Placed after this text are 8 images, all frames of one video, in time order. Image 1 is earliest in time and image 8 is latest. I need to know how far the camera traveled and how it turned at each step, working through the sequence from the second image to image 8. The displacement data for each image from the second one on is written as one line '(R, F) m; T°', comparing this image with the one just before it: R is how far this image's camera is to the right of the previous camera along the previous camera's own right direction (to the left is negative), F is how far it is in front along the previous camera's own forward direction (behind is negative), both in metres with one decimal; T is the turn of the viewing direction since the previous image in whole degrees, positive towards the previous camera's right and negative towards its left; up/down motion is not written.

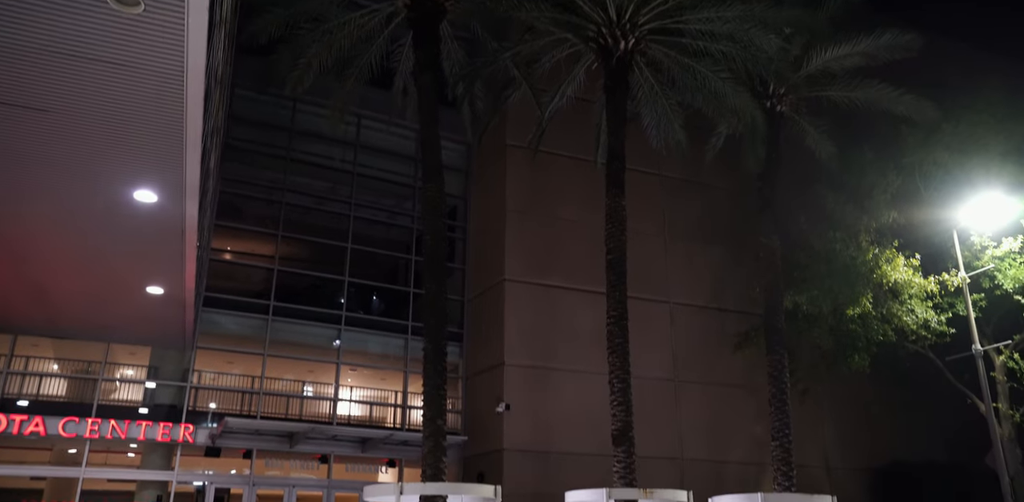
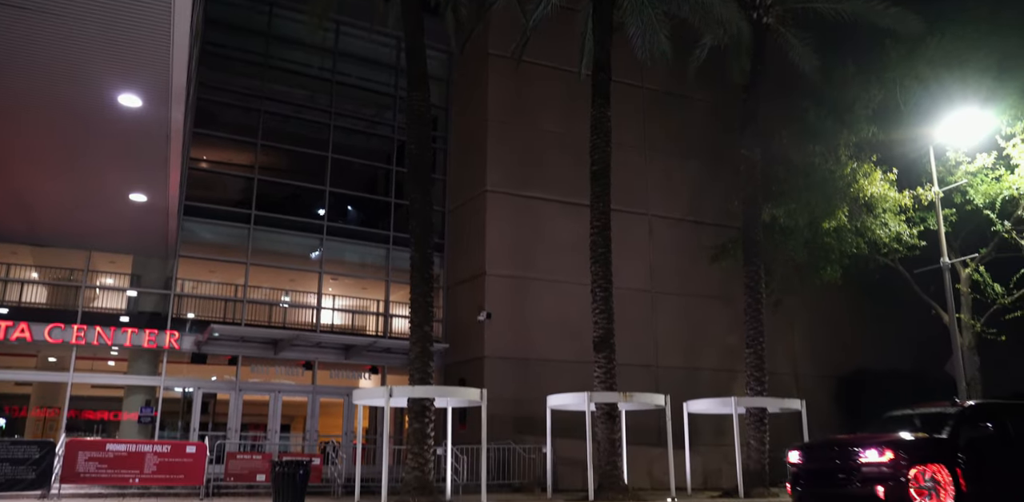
(-0.2, -0.1) m; +2°
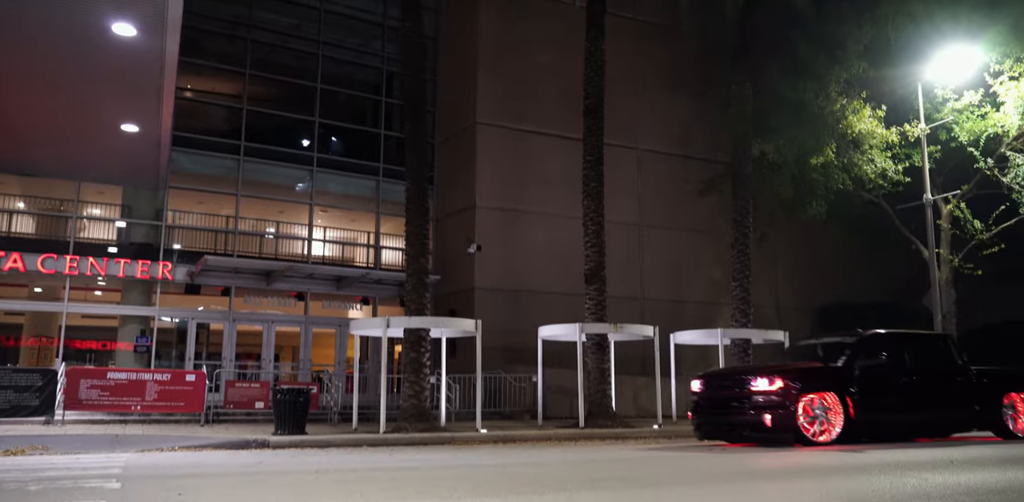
(-0.2, -0.2) m; +1°
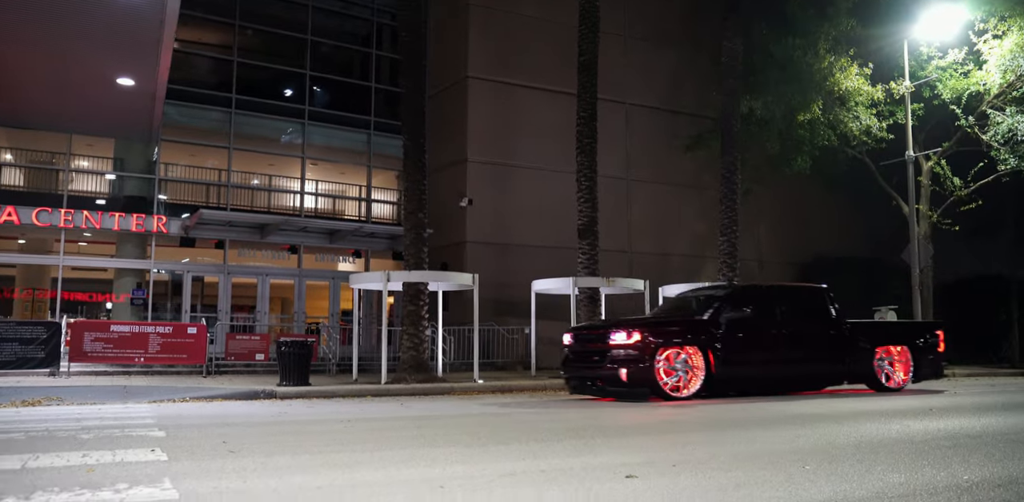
(-0.3, -0.4) m; +1°
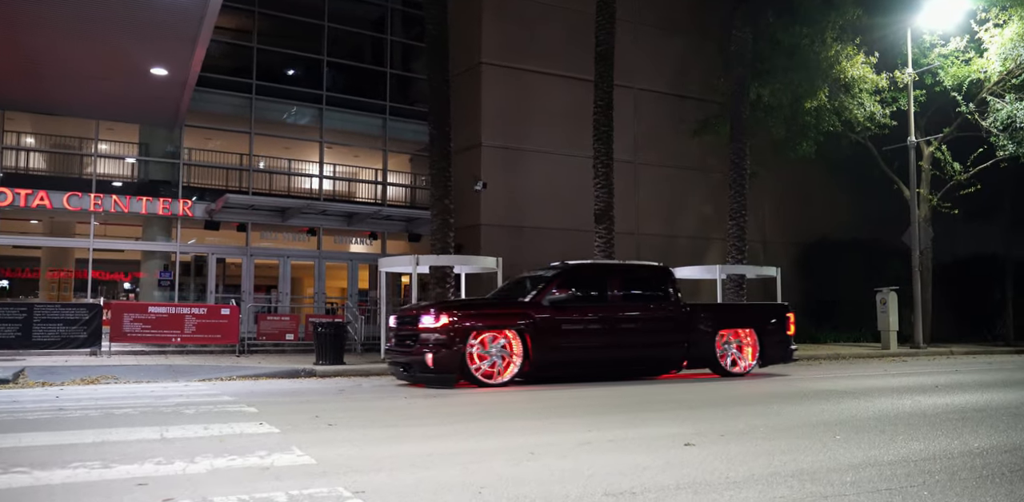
(-0.6, -0.7) m; 0°
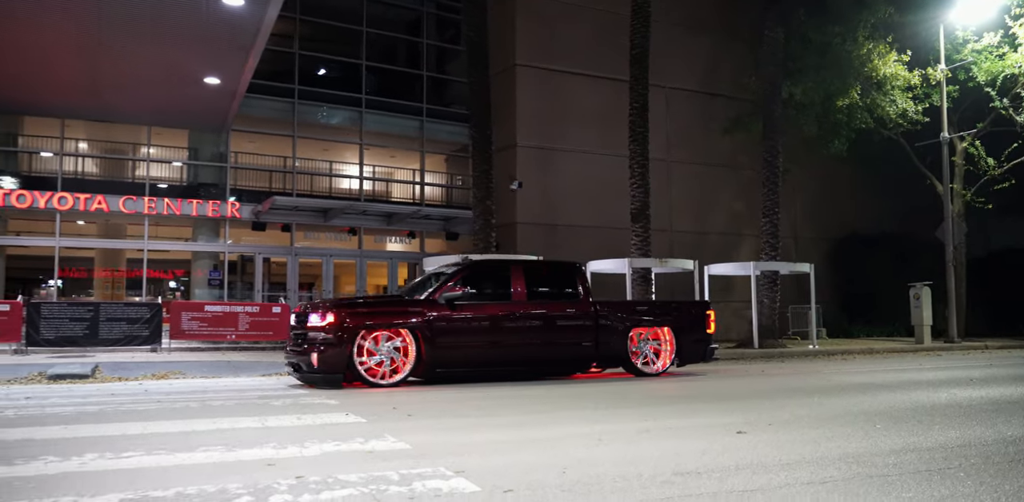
(-0.3, -0.6) m; -2°
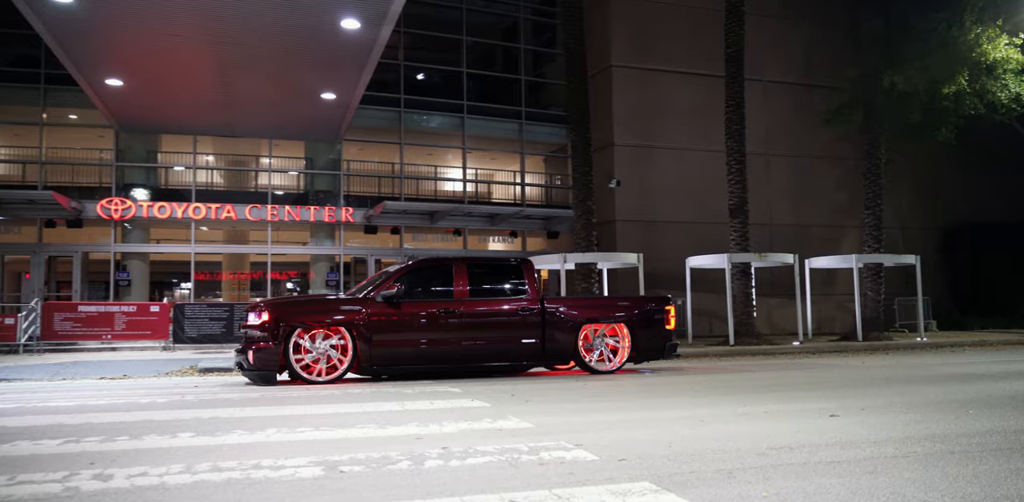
(-0.1, -0.8) m; -7°
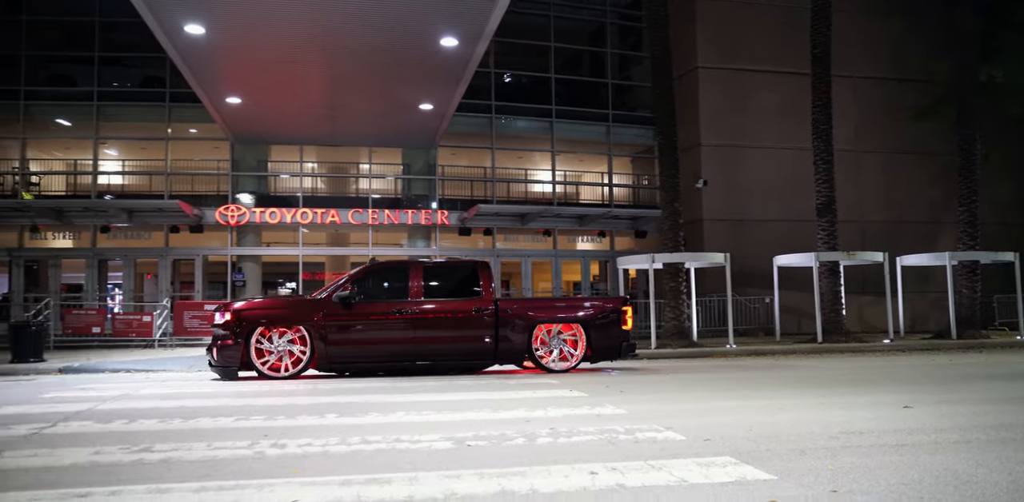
(-0.1, -0.9) m; -6°
